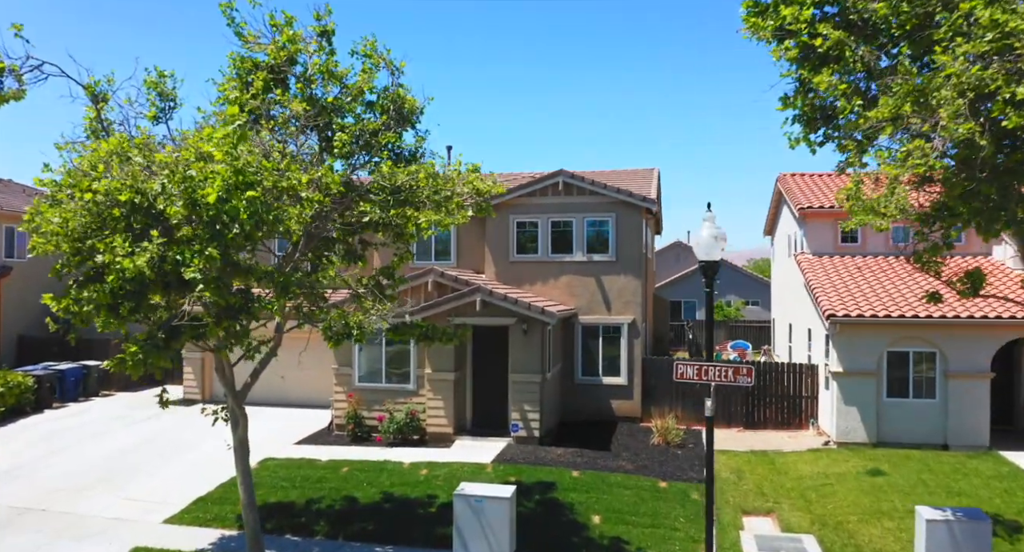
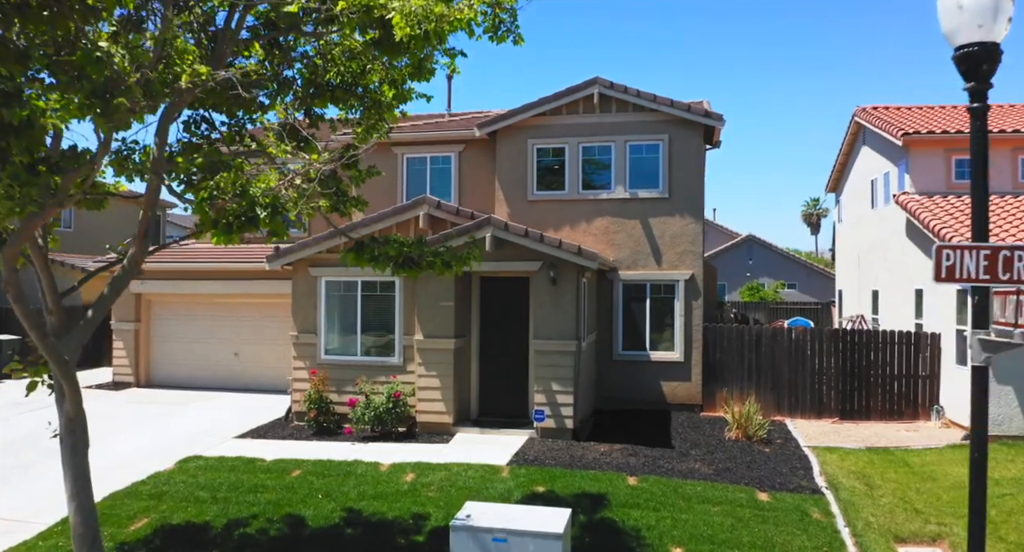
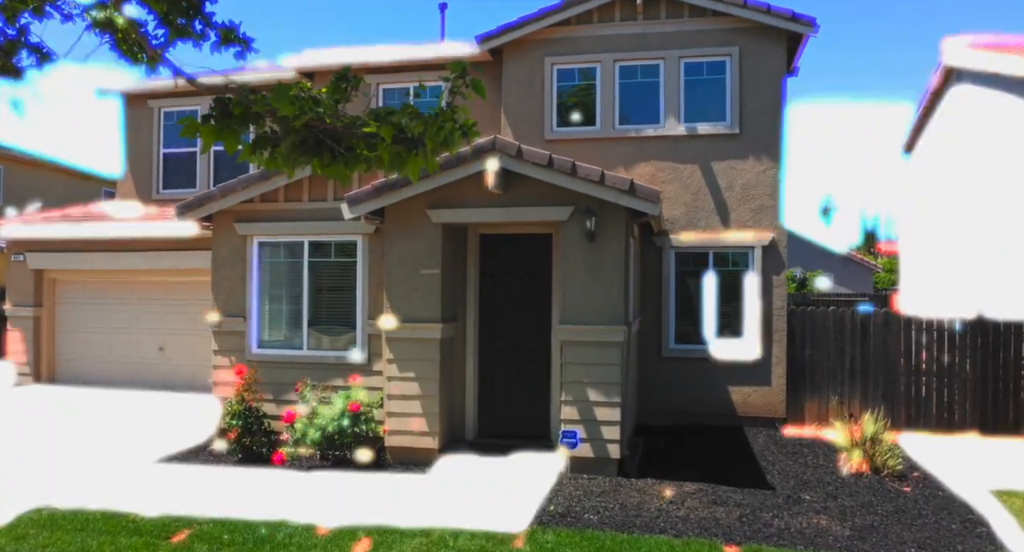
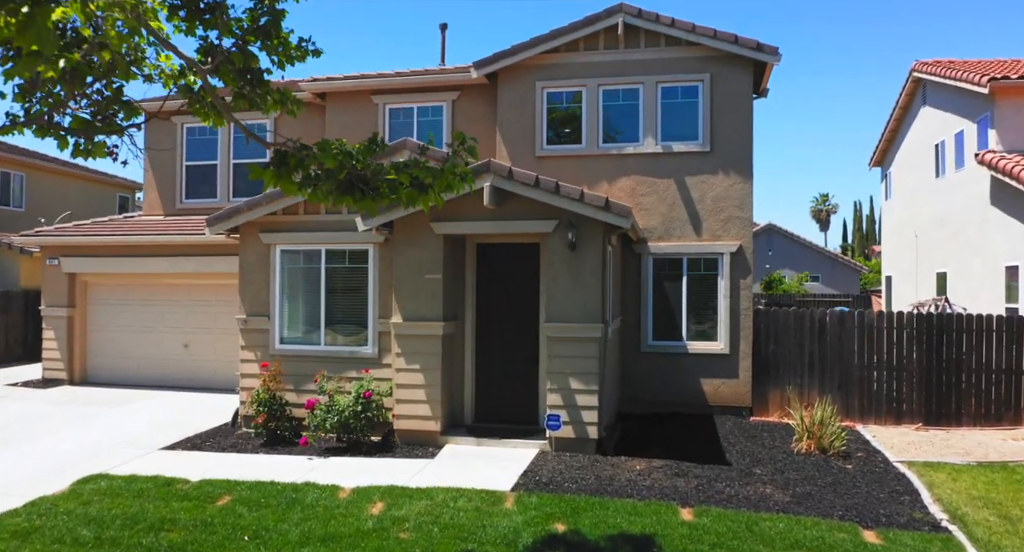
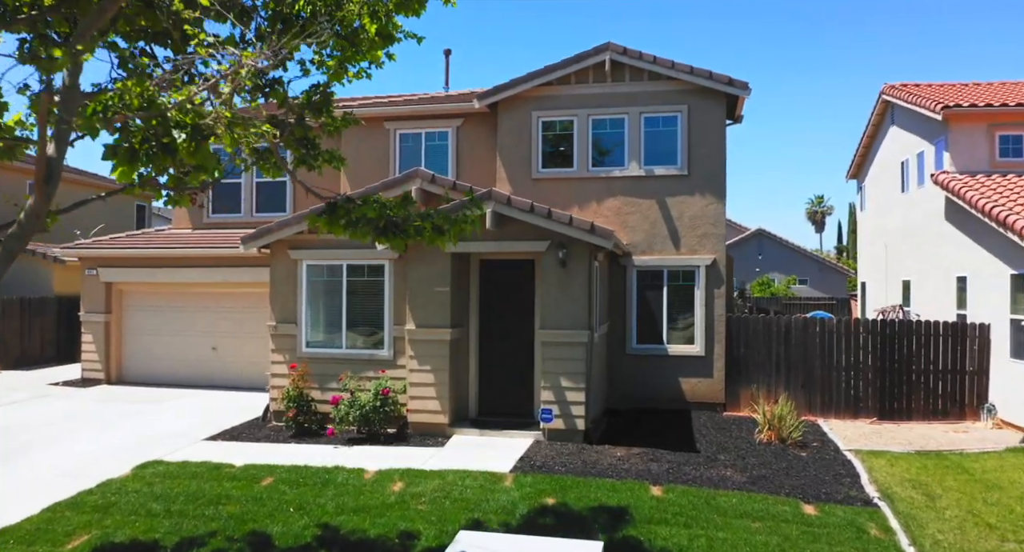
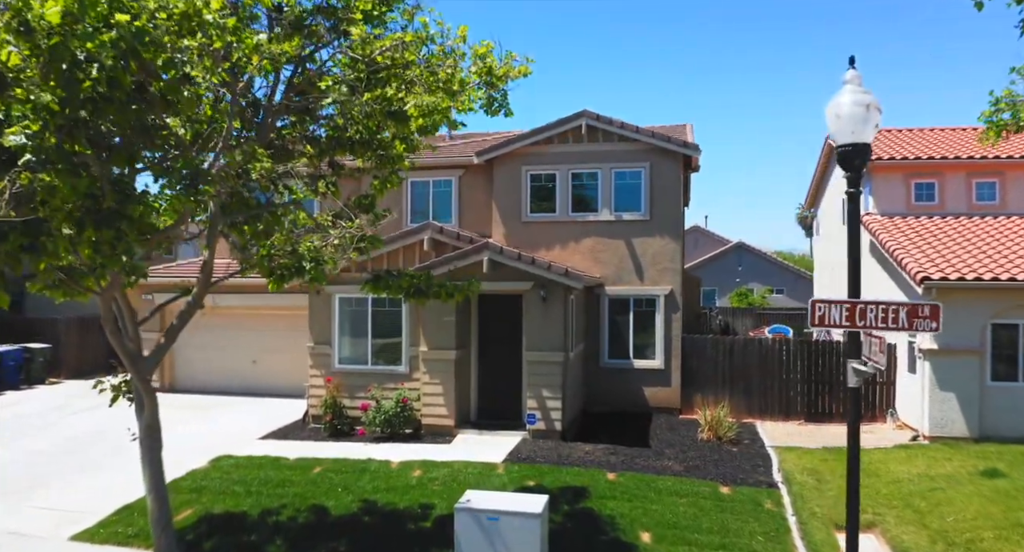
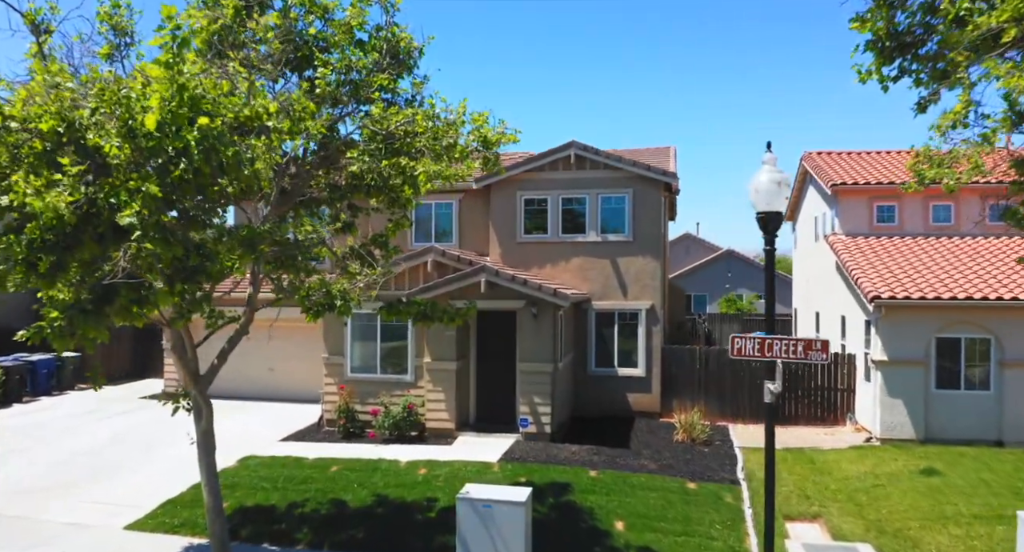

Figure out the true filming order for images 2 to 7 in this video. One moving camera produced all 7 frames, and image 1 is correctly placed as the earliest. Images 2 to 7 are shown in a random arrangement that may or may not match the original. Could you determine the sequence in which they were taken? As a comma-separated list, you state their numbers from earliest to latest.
7, 6, 2, 5, 4, 3
